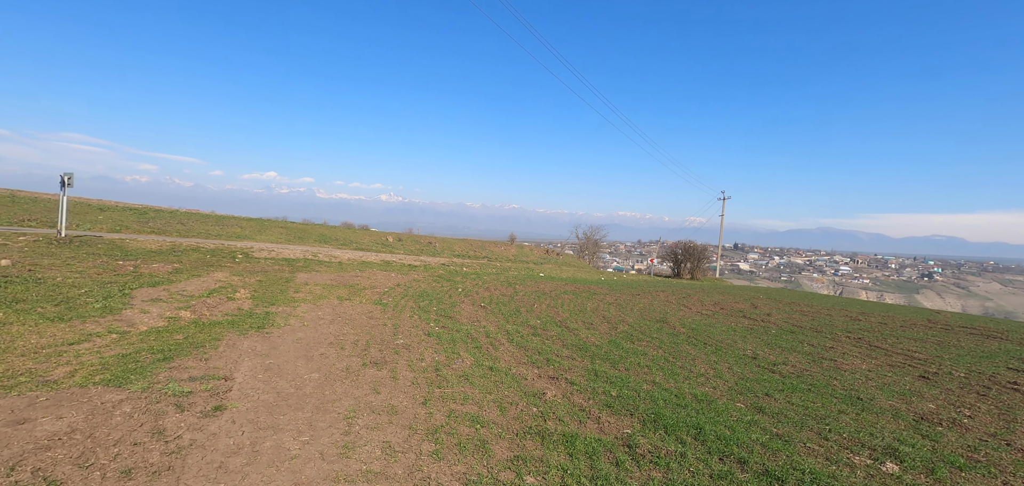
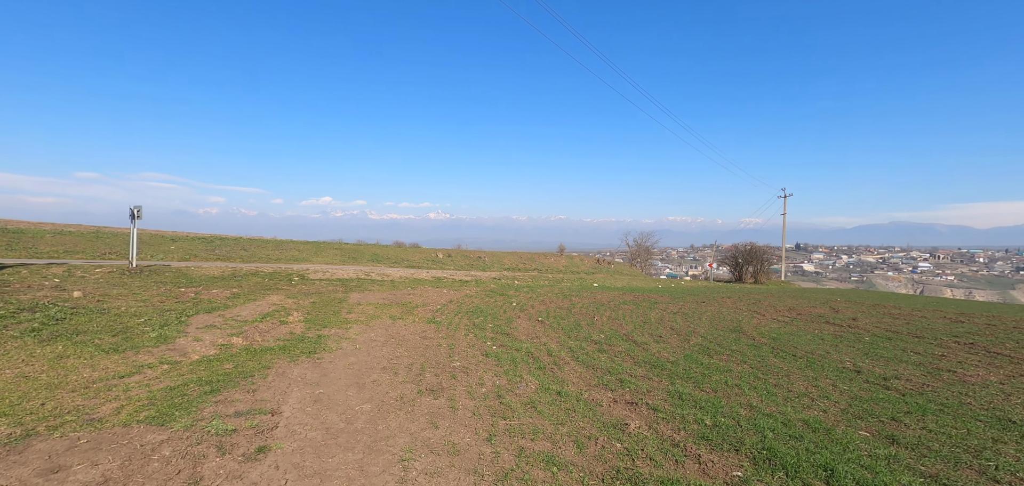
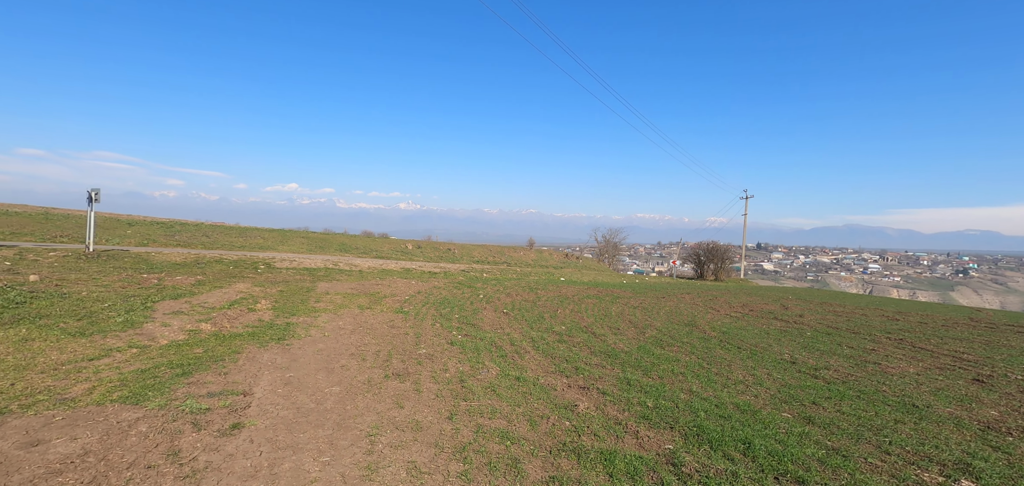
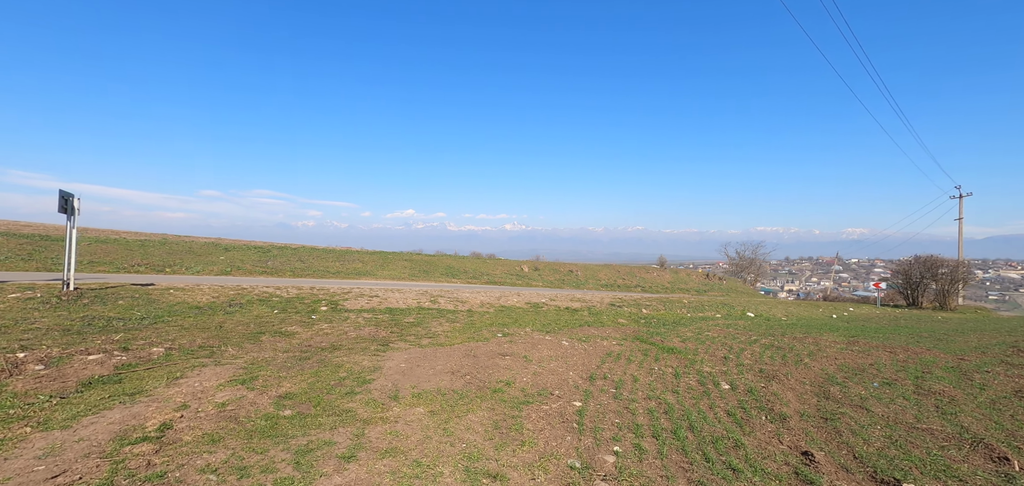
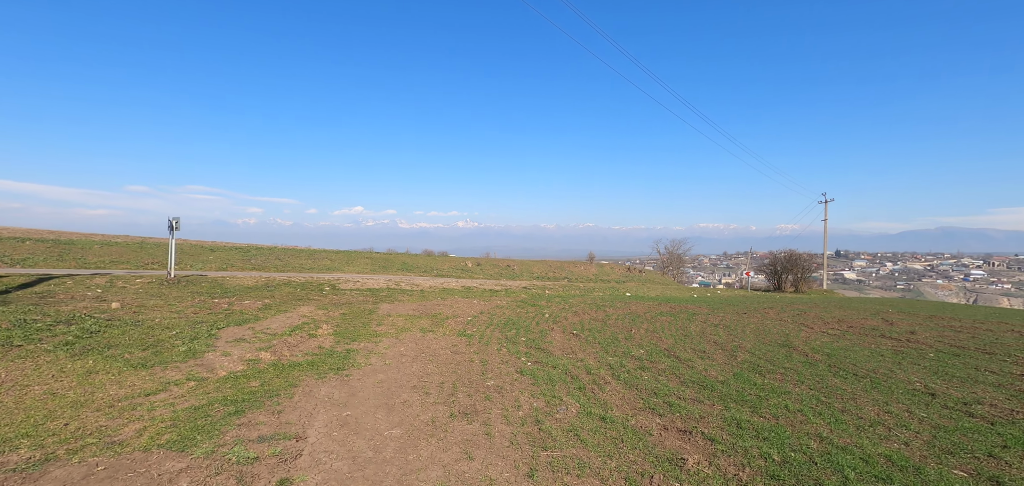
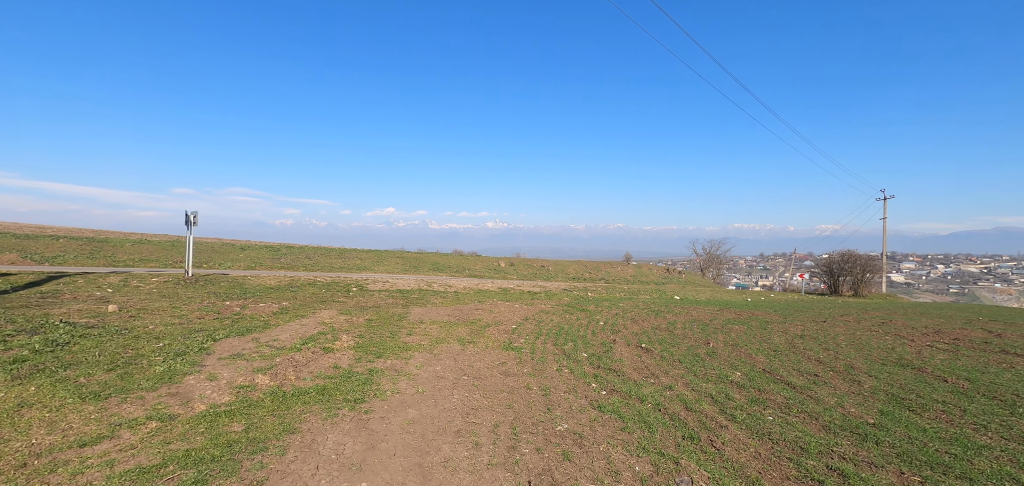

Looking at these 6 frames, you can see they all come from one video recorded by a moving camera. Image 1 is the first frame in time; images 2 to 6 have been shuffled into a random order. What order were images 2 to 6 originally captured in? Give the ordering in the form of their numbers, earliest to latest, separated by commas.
3, 2, 5, 6, 4
